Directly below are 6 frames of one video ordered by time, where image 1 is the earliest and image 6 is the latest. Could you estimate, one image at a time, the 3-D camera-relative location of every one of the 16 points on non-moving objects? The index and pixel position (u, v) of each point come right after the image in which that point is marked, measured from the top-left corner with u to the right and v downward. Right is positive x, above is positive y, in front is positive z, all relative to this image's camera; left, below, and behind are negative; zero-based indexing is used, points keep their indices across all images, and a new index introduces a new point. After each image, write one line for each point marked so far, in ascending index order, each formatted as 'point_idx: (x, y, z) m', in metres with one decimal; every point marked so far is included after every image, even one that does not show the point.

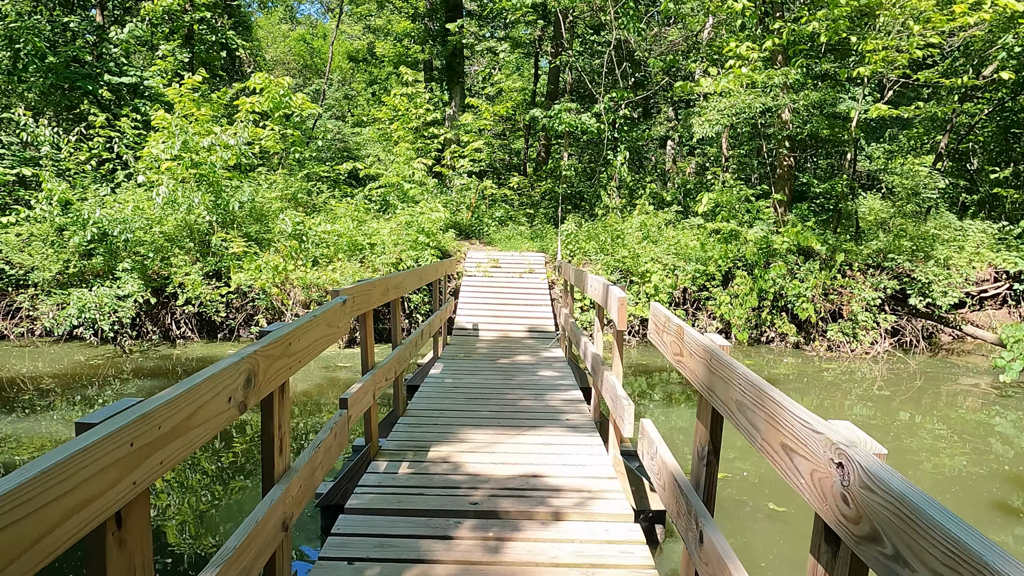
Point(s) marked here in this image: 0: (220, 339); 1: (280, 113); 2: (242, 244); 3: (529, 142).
0: (-3.9, -0.7, +8.9) m
1: (-3.6, +2.7, +10.1) m
2: (-3.5, +0.6, +8.5) m
3: (+0.4, +3.6, +16.4) m
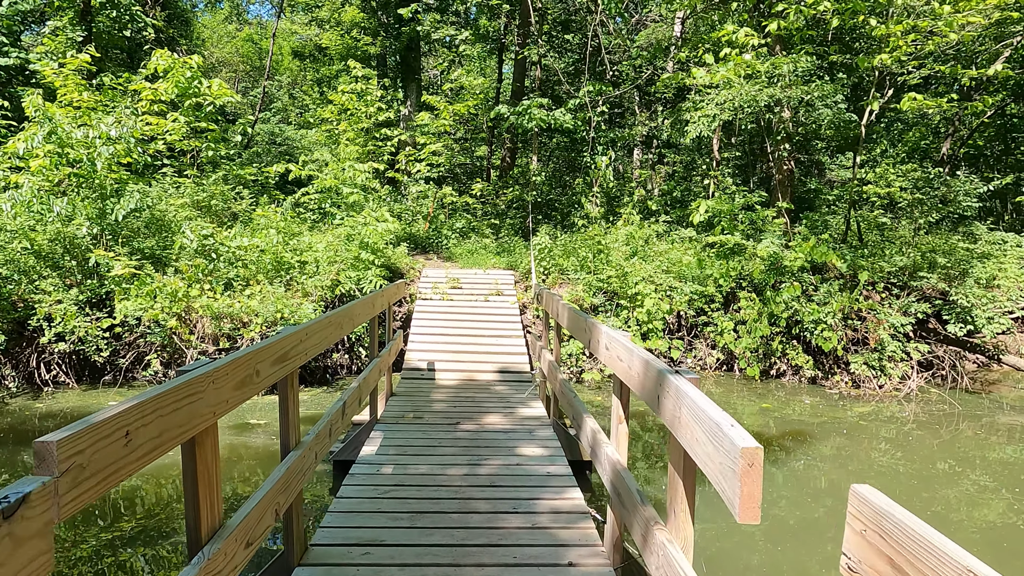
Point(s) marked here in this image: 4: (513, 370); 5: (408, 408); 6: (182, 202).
0: (-4.3, -1.0, +7.0) m
1: (-4.1, +2.3, +8.3) m
2: (-3.8, +0.3, +6.6) m
3: (-0.4, +3.2, +14.8) m
4: (0.0, -0.8, +6.5) m
5: (-0.8, -1.0, +5.2) m
6: (-3.9, +1.0, +7.7) m
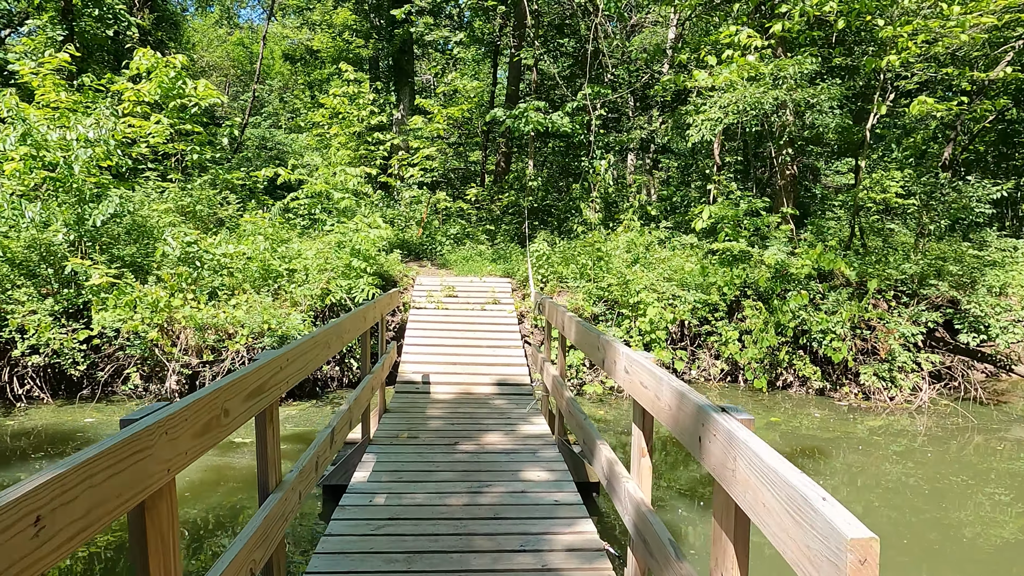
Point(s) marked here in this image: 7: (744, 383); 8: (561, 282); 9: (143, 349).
0: (-4.3, -1.1, +6.6) m
1: (-4.1, +2.2, +8.0) m
2: (-3.9, +0.2, +6.3) m
3: (-0.5, +3.0, +14.5) m
4: (0.0, -0.9, +6.2) m
5: (-0.8, -1.0, +4.9) m
6: (-3.9, +0.9, +7.4) m
7: (+2.8, -1.2, +8.1) m
8: (+0.6, +0.1, +8.7) m
9: (-3.6, -0.6, +6.4) m
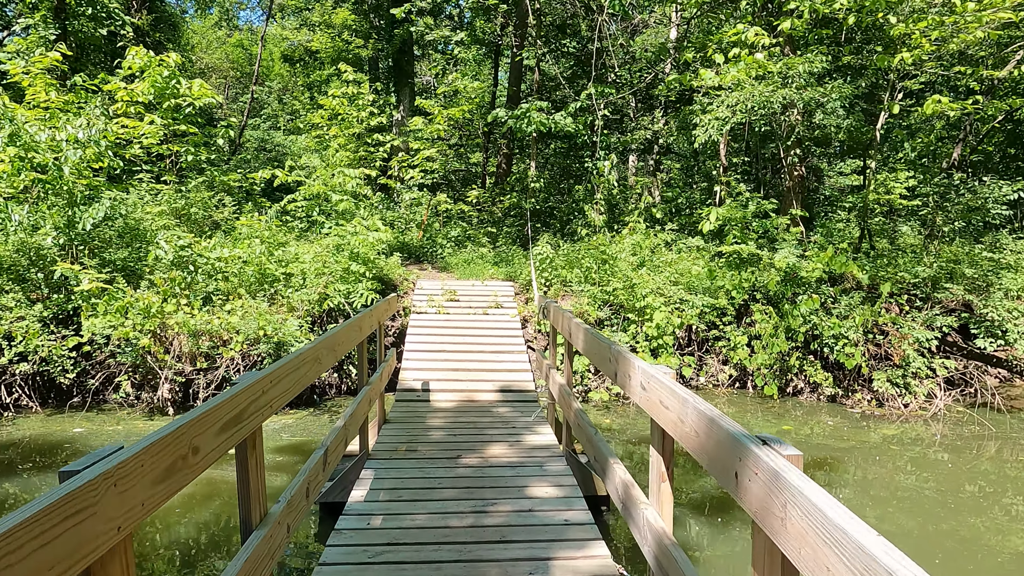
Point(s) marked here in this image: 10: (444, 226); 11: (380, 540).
0: (-4.3, -1.2, +6.4) m
1: (-4.1, +2.2, +7.8) m
2: (-3.8, +0.1, +6.1) m
3: (-0.5, +3.0, +14.3) m
4: (0.0, -0.9, +6.0) m
5: (-0.8, -1.1, +4.7) m
6: (-3.8, +0.8, +7.2) m
7: (+2.9, -1.2, +7.9) m
8: (+0.7, 0.0, +8.5) m
9: (-3.5, -0.6, +6.2) m
10: (-1.2, +1.1, +11.7) m
11: (-0.6, -1.1, +3.1) m
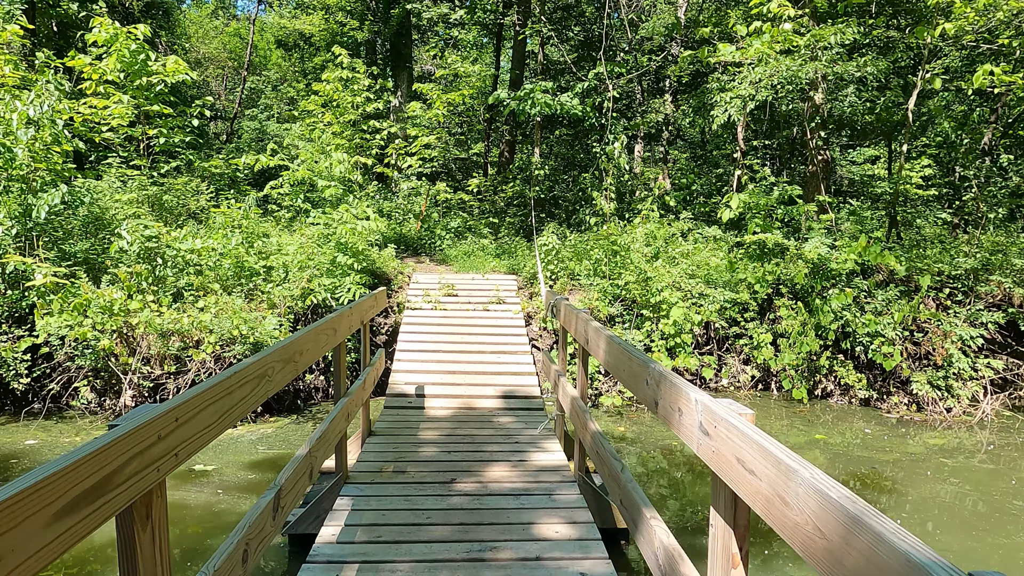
0: (-4.3, -1.1, +5.8) m
1: (-4.0, +2.2, +7.1) m
2: (-3.8, +0.1, +5.4) m
3: (-0.4, +3.1, +13.7) m
4: (+0.1, -0.9, +5.4) m
5: (-0.8, -1.0, +4.1) m
6: (-3.8, +0.9, +6.6) m
7: (+2.9, -1.1, +7.2) m
8: (+0.7, +0.1, +7.9) m
9: (-3.5, -0.6, +5.6) m
10: (-1.1, +1.2, +11.1) m
11: (-0.6, -1.1, +2.4) m
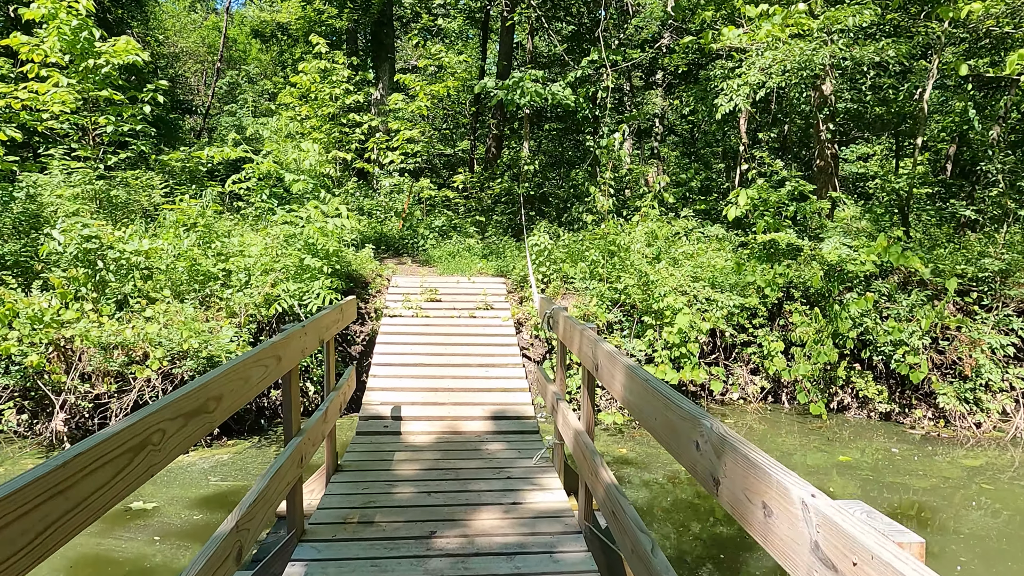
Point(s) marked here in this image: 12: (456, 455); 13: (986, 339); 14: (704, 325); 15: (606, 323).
0: (-4.3, -1.2, +5.1) m
1: (-4.1, +2.2, +6.4) m
2: (-3.9, +0.1, +4.7) m
3: (-0.7, +3.1, +13.0) m
4: (0.0, -0.9, +4.8) m
5: (-0.8, -1.1, +3.4) m
6: (-3.9, +0.8, +5.8) m
7: (+2.8, -1.2, +6.7) m
8: (+0.6, +0.1, +7.2) m
9: (-3.6, -0.7, +4.9) m
10: (-1.3, +1.2, +10.4) m
11: (-0.6, -1.2, +1.8) m
12: (-0.3, -1.0, +4.1) m
13: (+4.3, -0.5, +6.1) m
14: (+1.8, -0.4, +6.2) m
15: (+0.9, -0.3, +6.5) m
